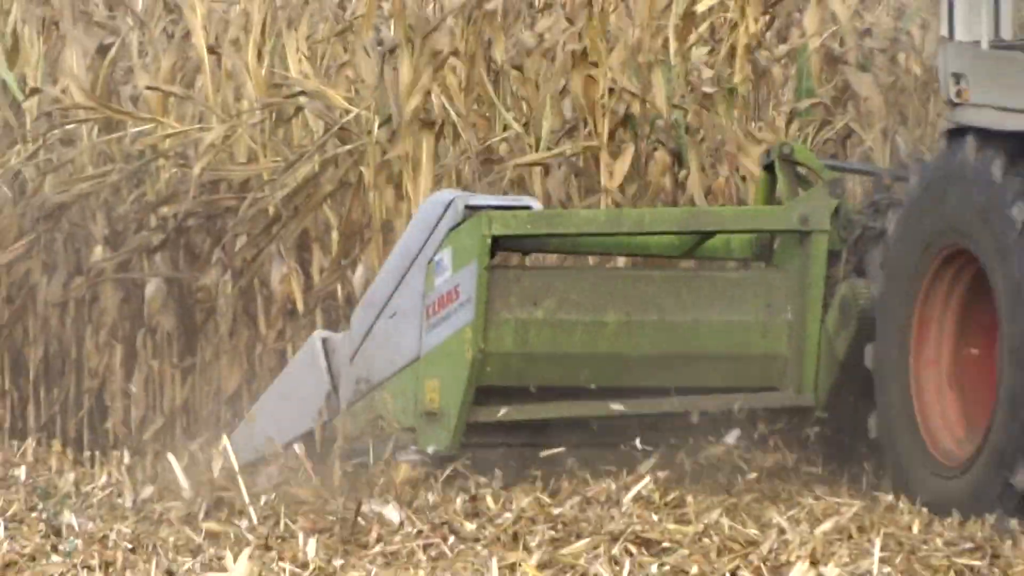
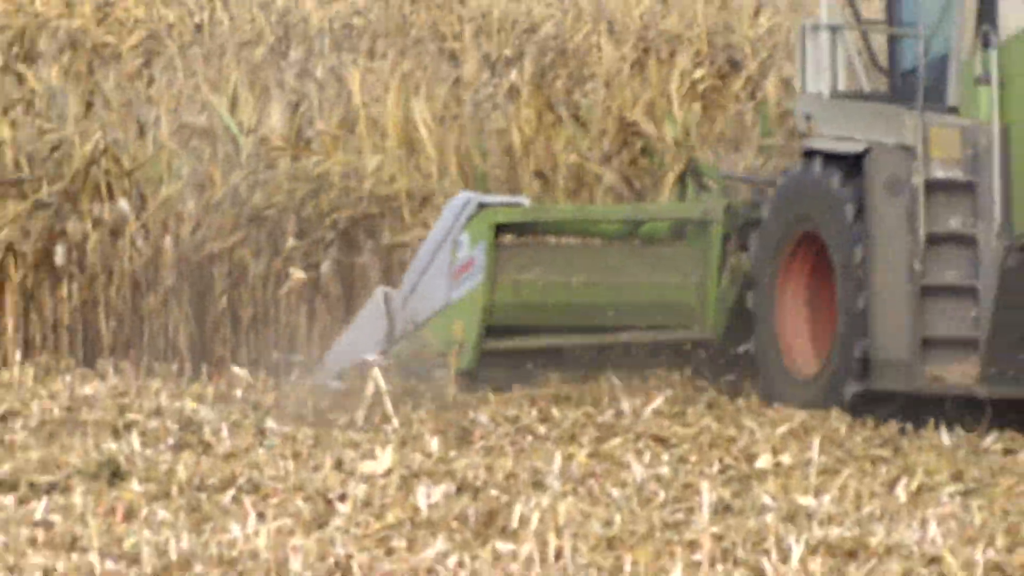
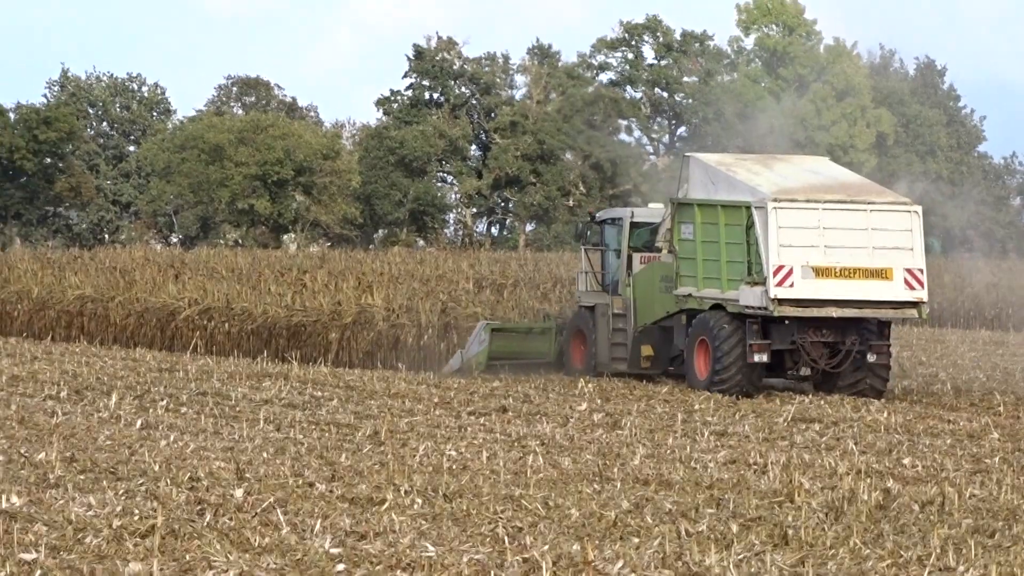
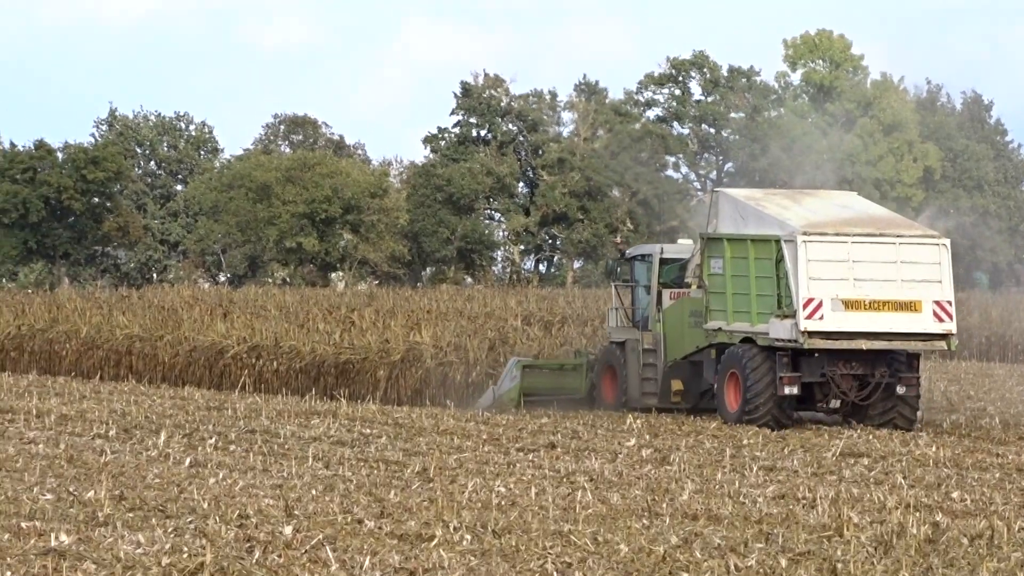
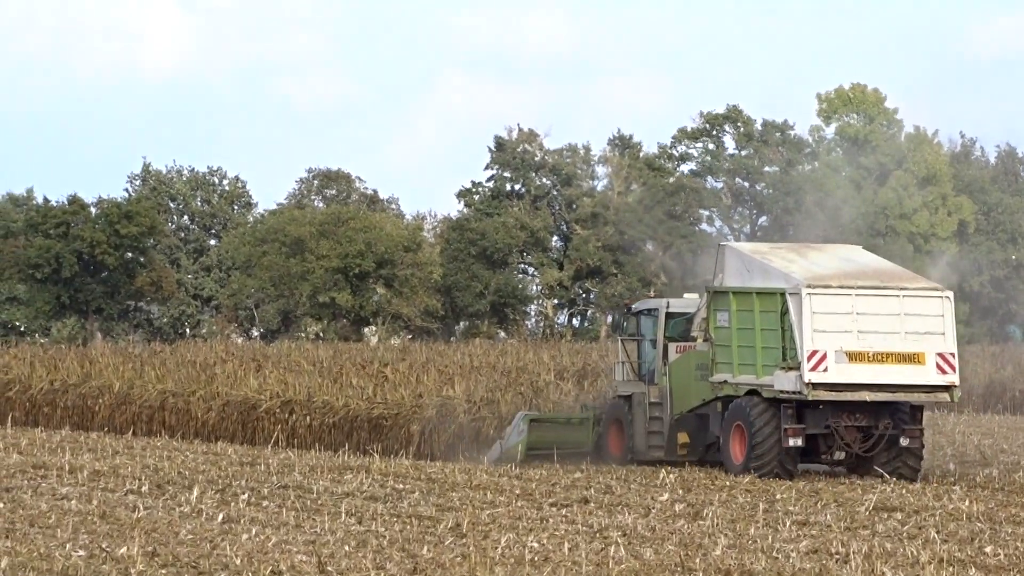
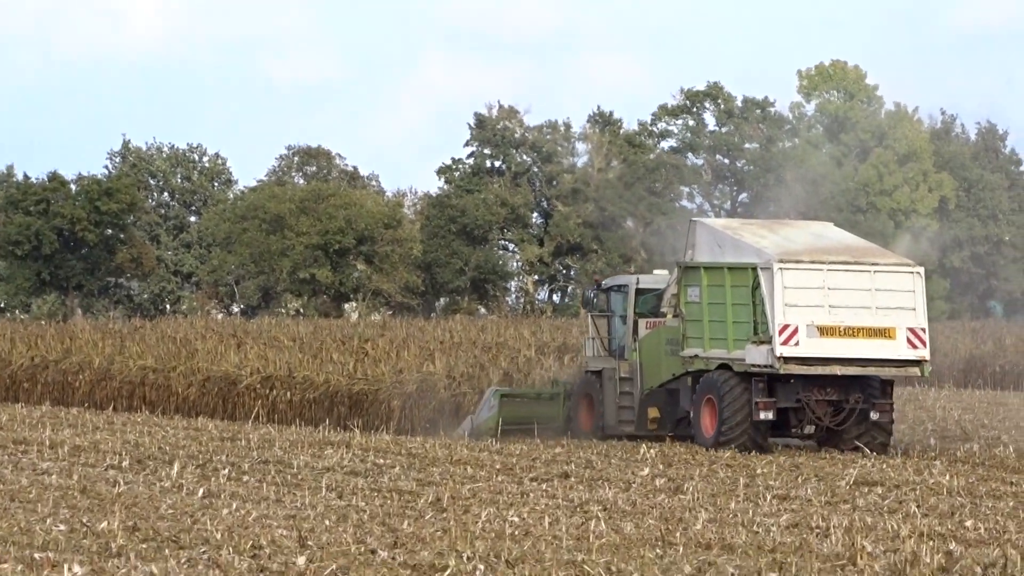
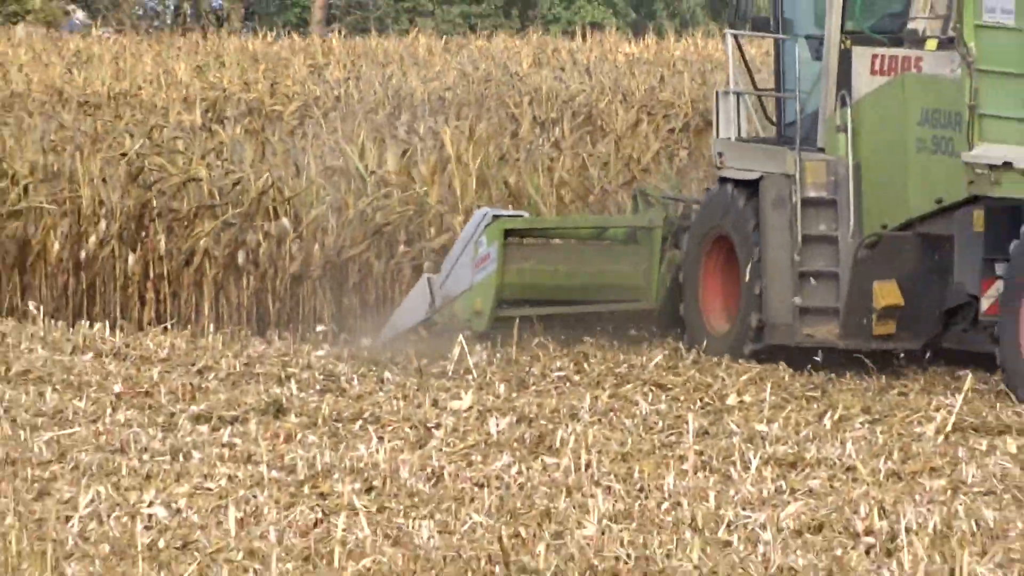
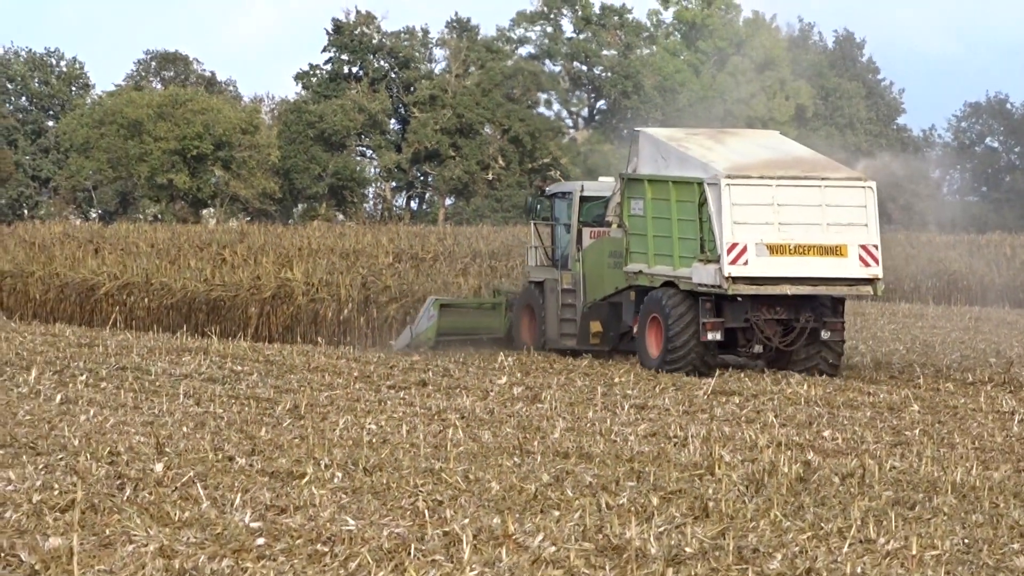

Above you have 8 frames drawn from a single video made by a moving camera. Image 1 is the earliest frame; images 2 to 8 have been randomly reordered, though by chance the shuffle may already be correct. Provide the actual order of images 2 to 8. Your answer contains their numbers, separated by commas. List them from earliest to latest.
2, 7, 8, 3, 4, 5, 6
